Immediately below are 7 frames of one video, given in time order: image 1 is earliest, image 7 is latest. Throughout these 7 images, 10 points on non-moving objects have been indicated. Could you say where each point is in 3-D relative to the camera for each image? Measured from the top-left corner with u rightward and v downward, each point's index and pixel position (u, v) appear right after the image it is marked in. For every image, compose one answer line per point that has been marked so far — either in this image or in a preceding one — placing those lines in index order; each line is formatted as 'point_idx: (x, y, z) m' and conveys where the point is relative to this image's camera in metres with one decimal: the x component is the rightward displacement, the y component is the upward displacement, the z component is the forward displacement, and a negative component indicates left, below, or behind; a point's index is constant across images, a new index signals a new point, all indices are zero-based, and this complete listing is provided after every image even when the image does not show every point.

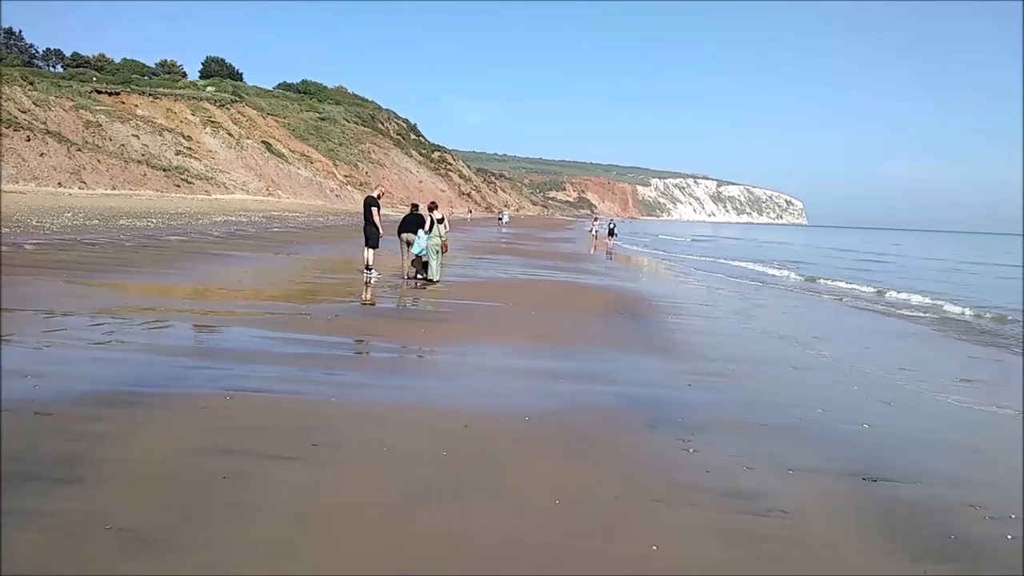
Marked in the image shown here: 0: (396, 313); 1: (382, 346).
0: (-1.4, -0.3, +9.5) m
1: (-1.2, -0.6, +7.3) m
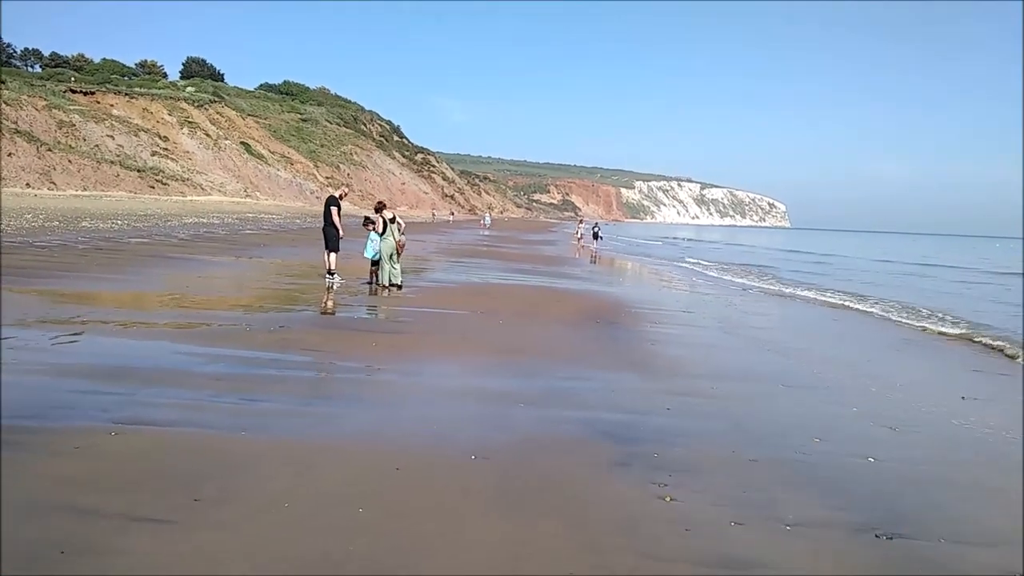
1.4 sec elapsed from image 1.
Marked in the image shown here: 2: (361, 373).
0: (-1.8, -0.4, +8.6) m
1: (-1.6, -0.6, +6.5) m
2: (-1.3, -0.7, +6.3) m
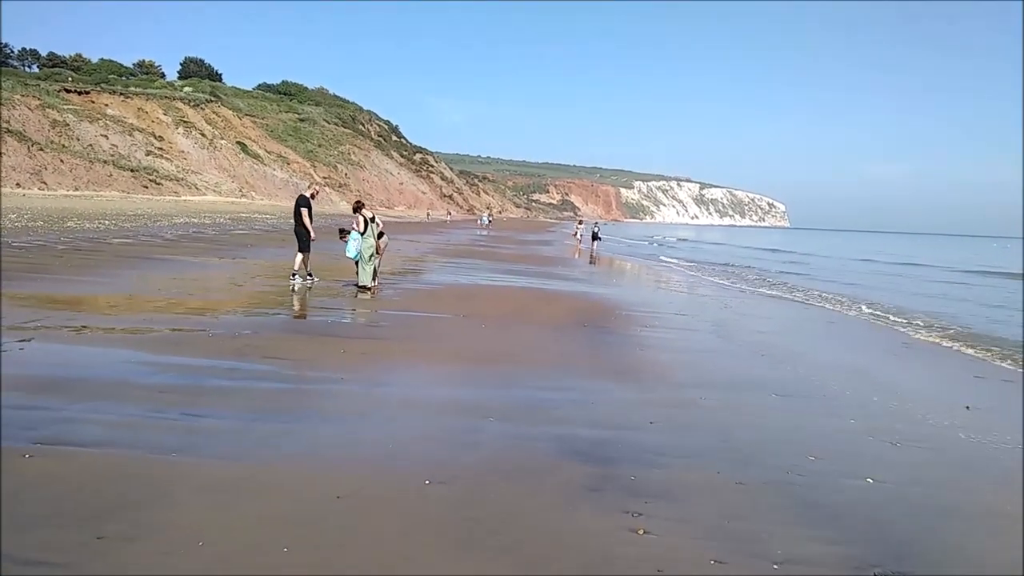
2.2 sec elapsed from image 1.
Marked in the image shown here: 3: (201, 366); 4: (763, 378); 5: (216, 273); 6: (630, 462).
0: (-2.0, -0.4, +8.2) m
1: (-1.8, -0.7, +6.1) m
2: (-1.5, -0.7, +5.8) m
3: (-2.4, -0.6, +6.0) m
4: (+2.4, -0.9, +7.4) m
5: (-5.5, +0.3, +14.3) m
6: (+0.7, -1.0, +4.3) m
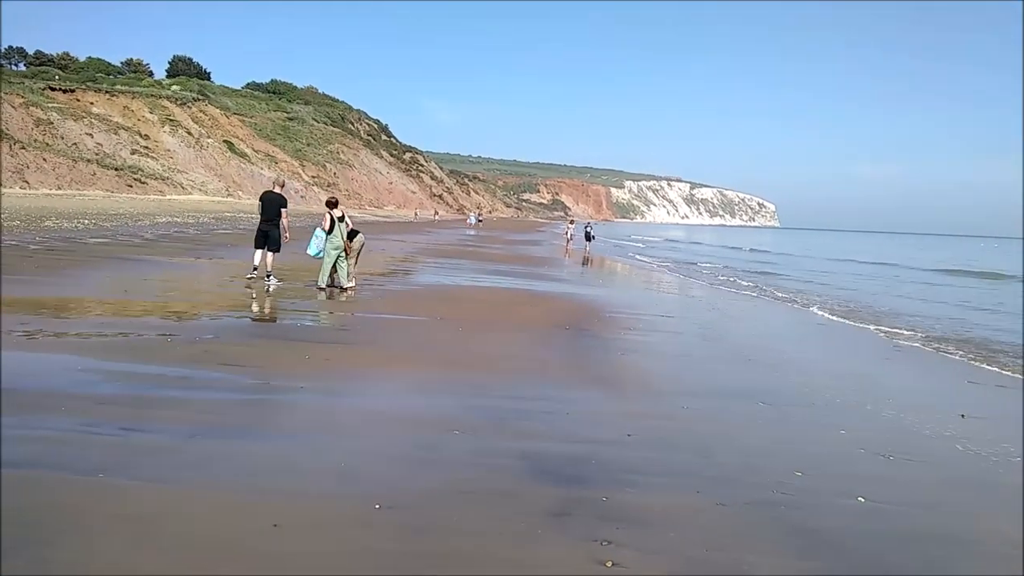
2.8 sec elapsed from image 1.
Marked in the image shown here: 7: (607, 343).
0: (-2.3, -0.5, +7.9) m
1: (-2.0, -0.7, +5.7) m
2: (-1.7, -0.7, +5.5) m
3: (-2.6, -0.6, +5.7) m
4: (+2.2, -0.9, +7.1) m
5: (-5.8, +0.3, +13.9) m
6: (+0.5, -1.0, +4.0) m
7: (+1.1, -0.6, +8.9) m
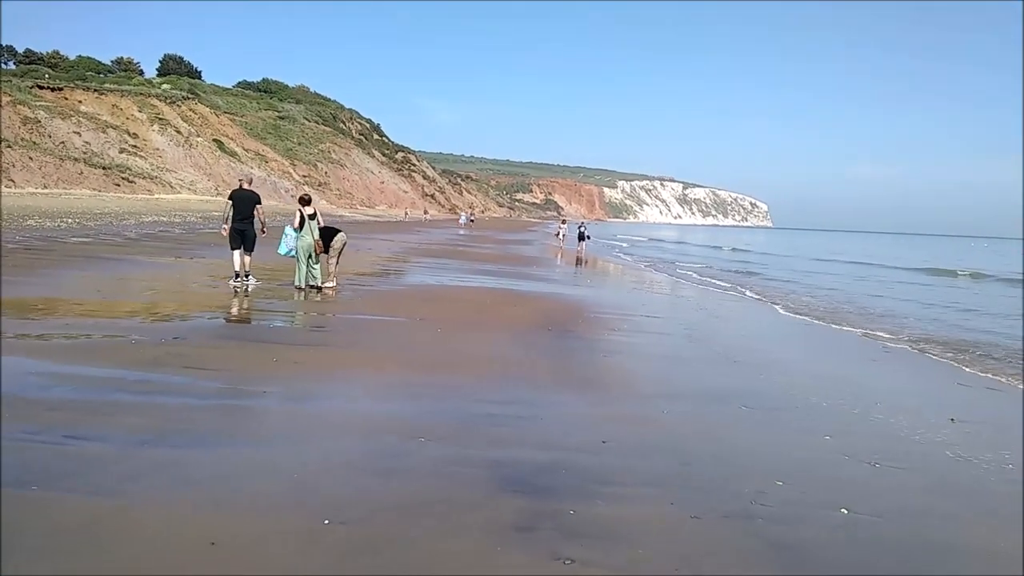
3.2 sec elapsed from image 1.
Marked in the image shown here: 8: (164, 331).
0: (-2.5, -0.5, +7.6) m
1: (-2.2, -0.7, +5.5) m
2: (-1.9, -0.7, +5.2) m
3: (-2.8, -0.6, +5.4) m
4: (+2.0, -0.9, +6.9) m
5: (-6.1, +0.3, +13.6) m
6: (+0.3, -1.0, +3.8) m
7: (+0.9, -0.6, +8.7) m
8: (-3.3, -0.4, +7.4) m
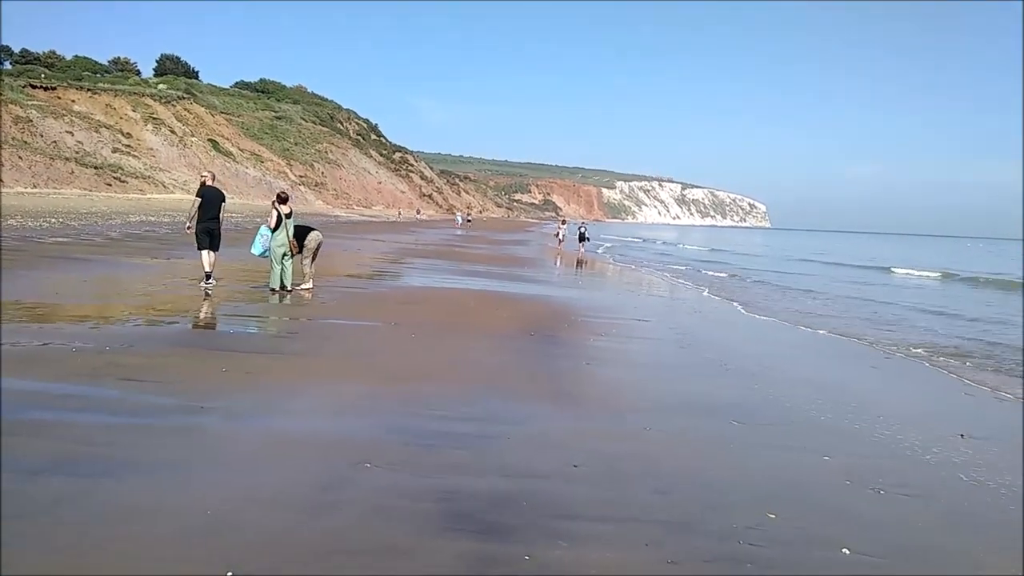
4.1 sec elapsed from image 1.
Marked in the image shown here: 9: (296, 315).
0: (-2.7, -0.5, +7.1) m
1: (-2.4, -0.7, +5.0) m
2: (-2.1, -0.8, +4.7) m
3: (-3.0, -0.7, +4.9) m
4: (+1.8, -0.9, +6.3) m
5: (-6.3, +0.2, +13.1) m
6: (+0.1, -1.0, +3.3) m
7: (+0.6, -0.7, +8.2) m
8: (-3.5, -0.4, +6.8) m
9: (-2.7, -0.3, +9.8) m
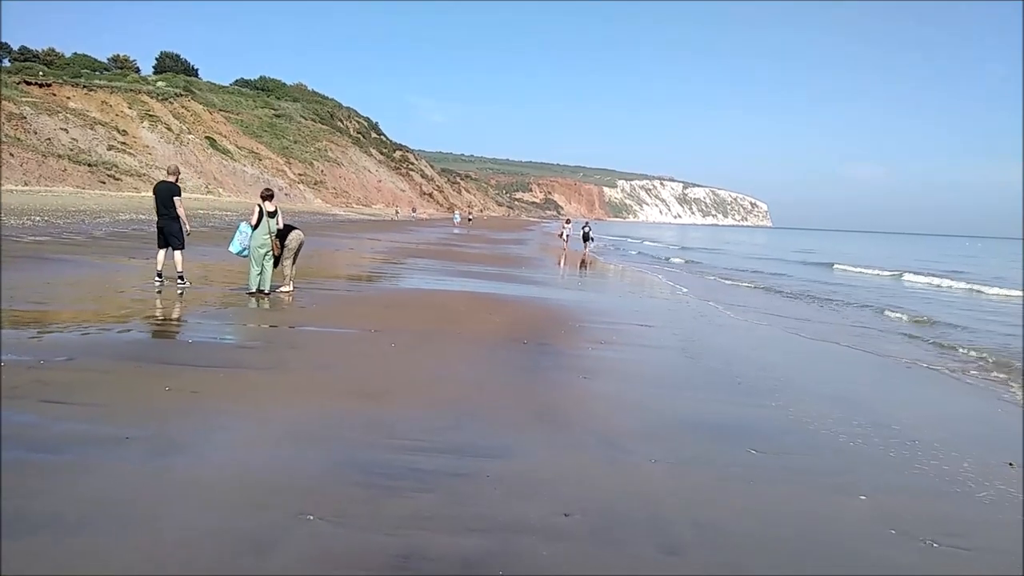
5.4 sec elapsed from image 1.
0: (-2.8, -0.5, +6.4) m
1: (-2.5, -0.8, +4.3) m
2: (-2.2, -0.8, +4.0) m
3: (-3.1, -0.7, +4.2) m
4: (+1.7, -1.0, +5.6) m
5: (-6.4, +0.2, +12.4) m
6: (0.0, -1.1, +2.6) m
7: (+0.5, -0.7, +7.4) m
8: (-3.6, -0.5, +6.1) m
9: (-2.8, -0.3, +9.1) m
